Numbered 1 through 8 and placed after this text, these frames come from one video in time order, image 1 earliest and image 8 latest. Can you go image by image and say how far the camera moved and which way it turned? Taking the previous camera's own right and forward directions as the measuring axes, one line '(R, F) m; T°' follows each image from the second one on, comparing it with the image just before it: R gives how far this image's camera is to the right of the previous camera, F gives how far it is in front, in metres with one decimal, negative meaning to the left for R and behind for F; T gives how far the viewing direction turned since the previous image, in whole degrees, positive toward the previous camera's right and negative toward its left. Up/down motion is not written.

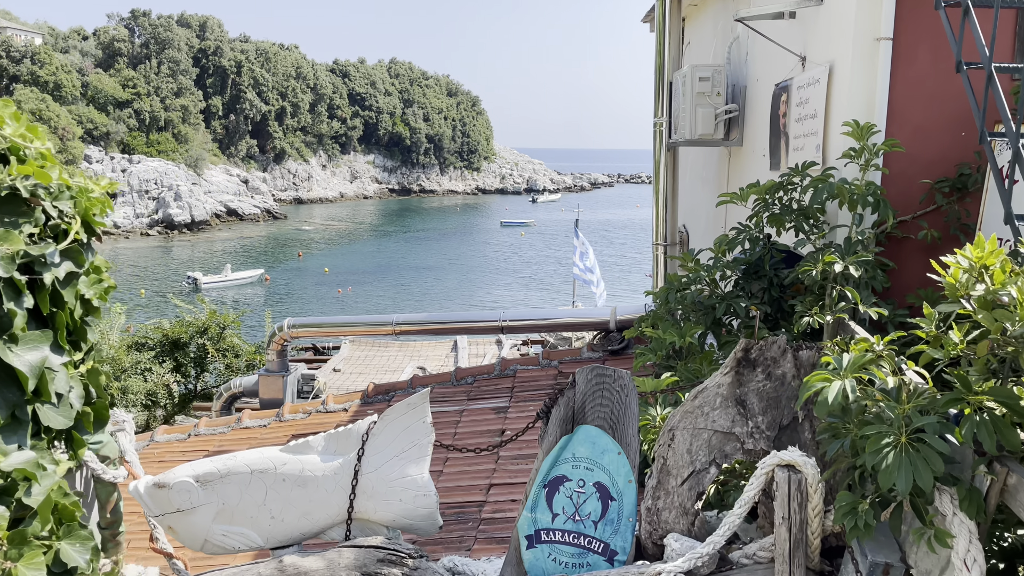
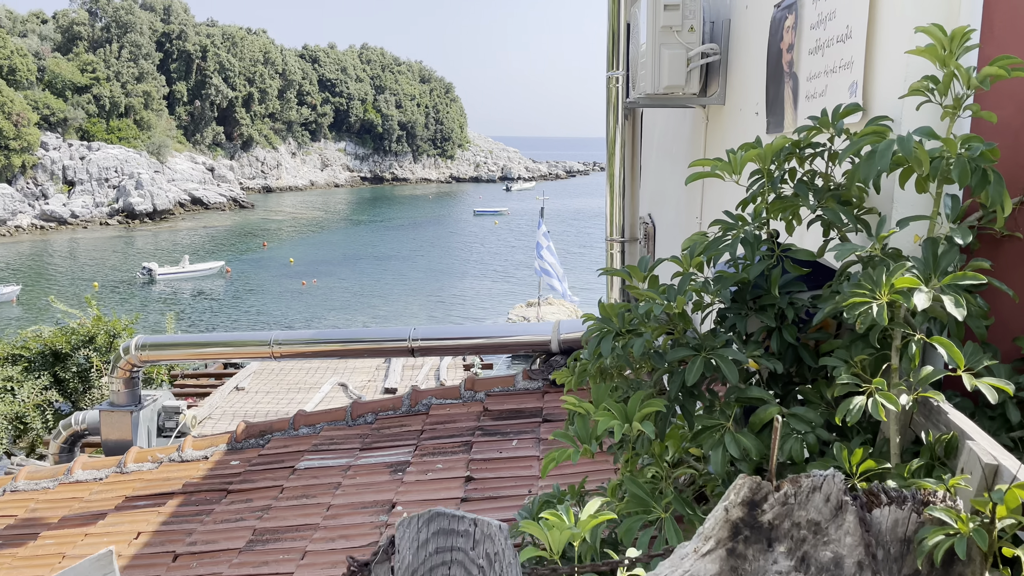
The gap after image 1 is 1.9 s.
(+0.4, +1.6) m; +2°
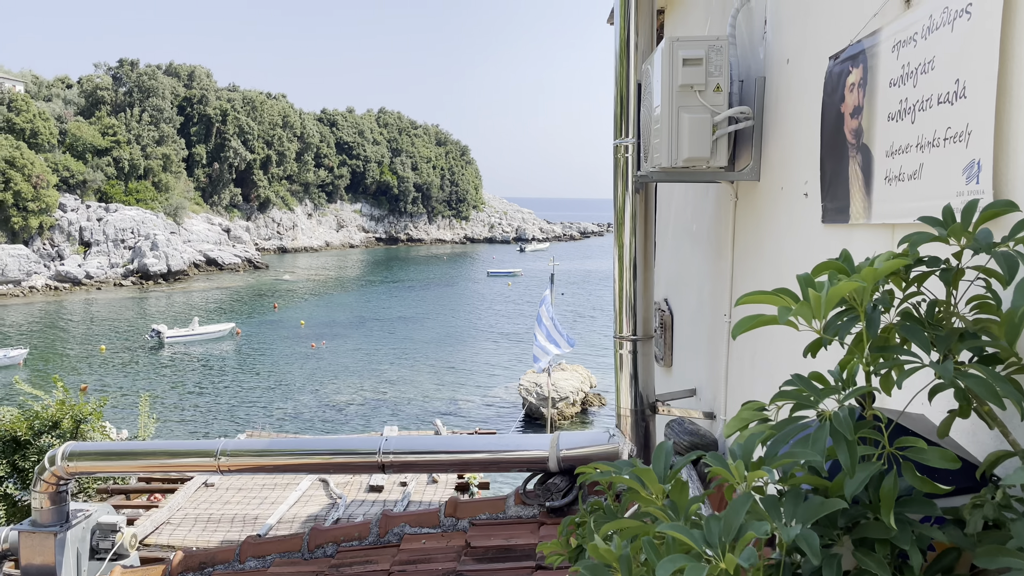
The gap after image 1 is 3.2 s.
(+0.1, +0.8) m; -1°
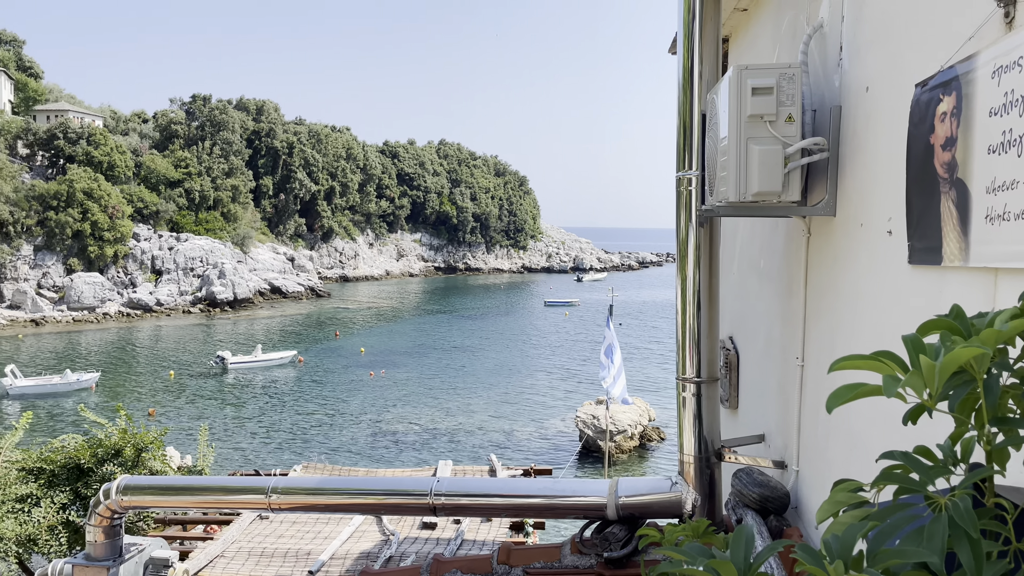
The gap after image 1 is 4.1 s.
(0.0, +0.1) m; -4°
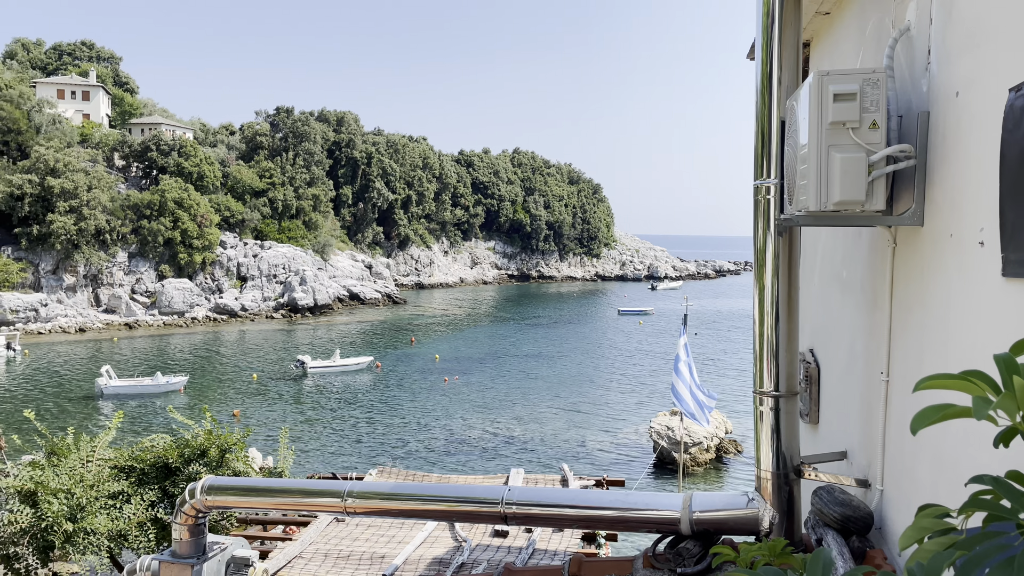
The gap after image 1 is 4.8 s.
(0.0, 0.0) m; -5°
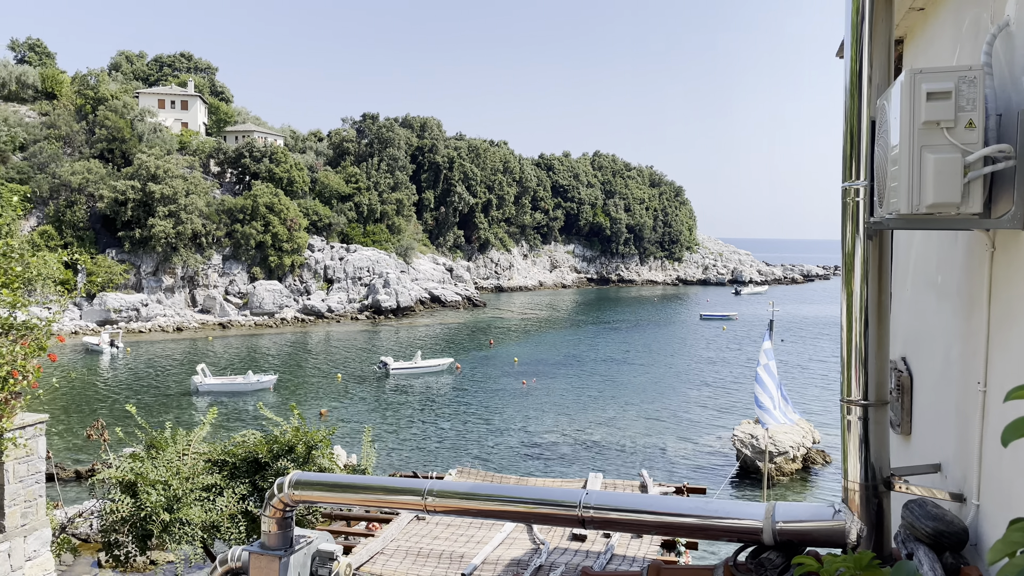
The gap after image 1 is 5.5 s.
(0.0, 0.0) m; -6°
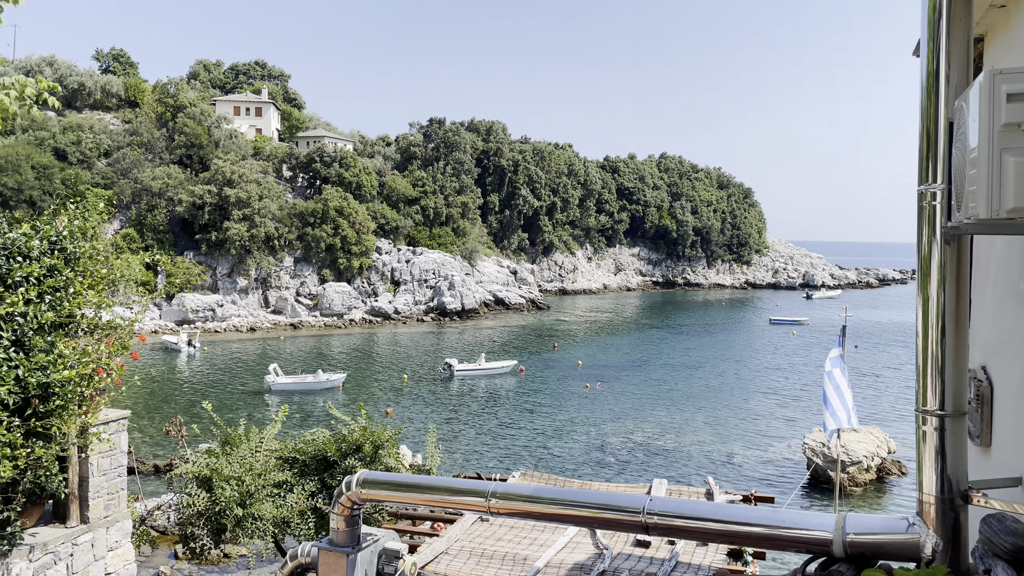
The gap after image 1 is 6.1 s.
(0.0, 0.0) m; -5°
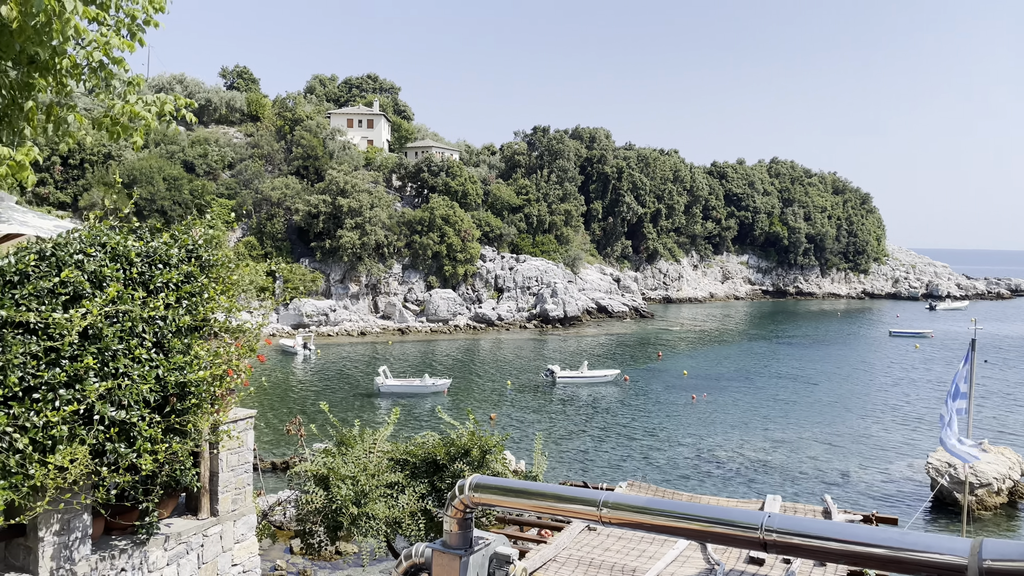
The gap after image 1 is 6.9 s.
(-0.1, 0.0) m; -7°
